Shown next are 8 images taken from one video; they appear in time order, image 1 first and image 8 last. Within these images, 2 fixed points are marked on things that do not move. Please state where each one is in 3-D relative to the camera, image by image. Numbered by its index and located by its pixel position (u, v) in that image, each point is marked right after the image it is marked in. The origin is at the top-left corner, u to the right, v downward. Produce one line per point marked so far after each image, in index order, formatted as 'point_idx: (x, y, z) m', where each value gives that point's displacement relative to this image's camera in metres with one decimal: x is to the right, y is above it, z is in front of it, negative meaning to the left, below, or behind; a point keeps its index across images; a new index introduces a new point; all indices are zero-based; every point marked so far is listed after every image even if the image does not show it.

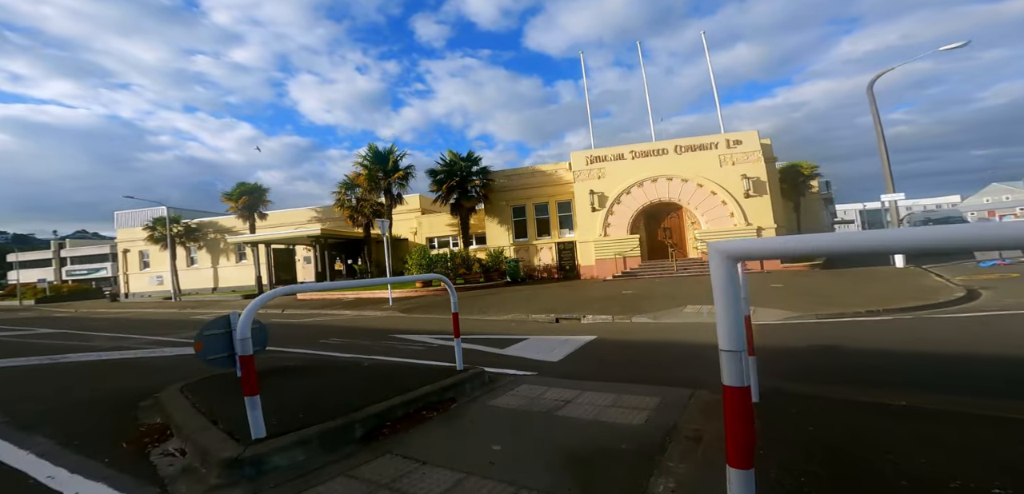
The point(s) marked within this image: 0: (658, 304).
0: (+4.8, -1.9, +14.8) m
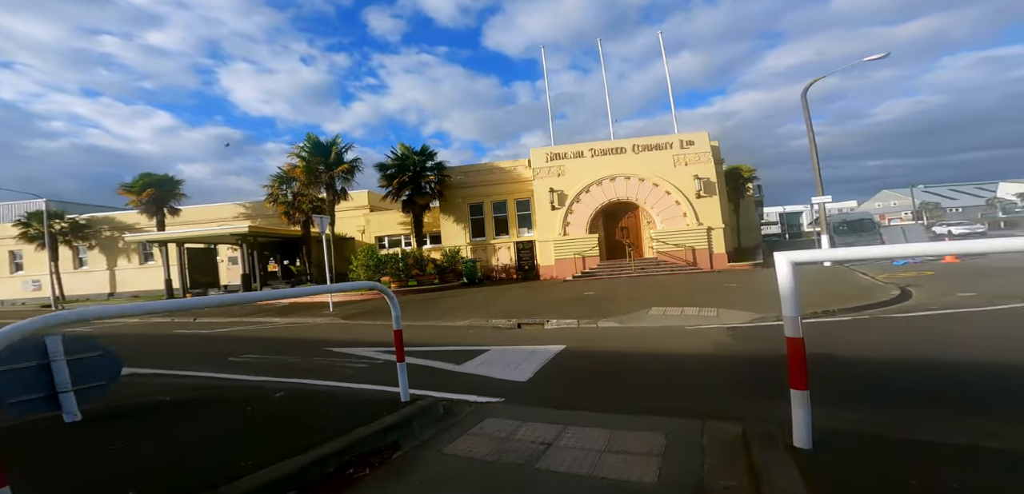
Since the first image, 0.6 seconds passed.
0: (+3.5, -1.9, +14.2) m
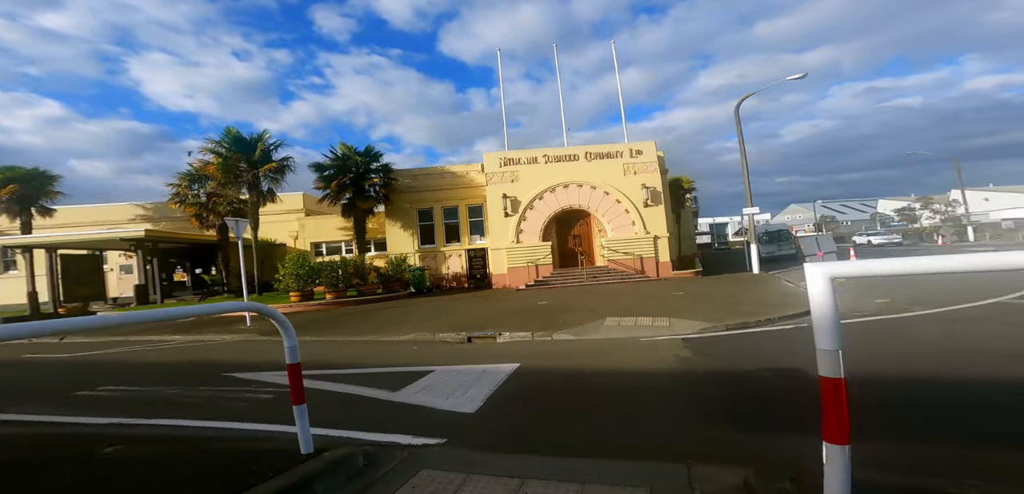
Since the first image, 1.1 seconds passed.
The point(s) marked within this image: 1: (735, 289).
0: (+2.0, -2.1, +13.5) m
1: (+8.4, -1.6, +17.2) m
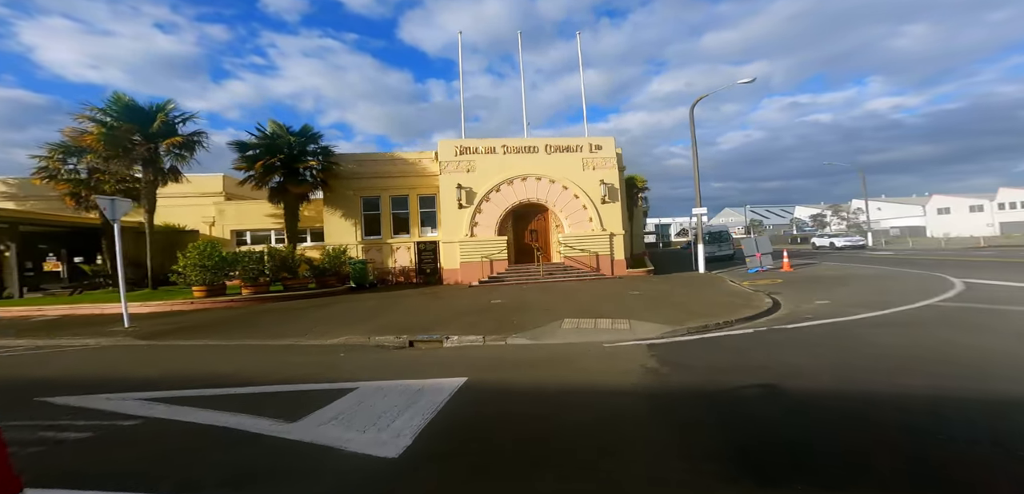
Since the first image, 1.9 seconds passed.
0: (+0.6, -2.0, +12.4) m
1: (+6.6, -1.6, +16.7) m
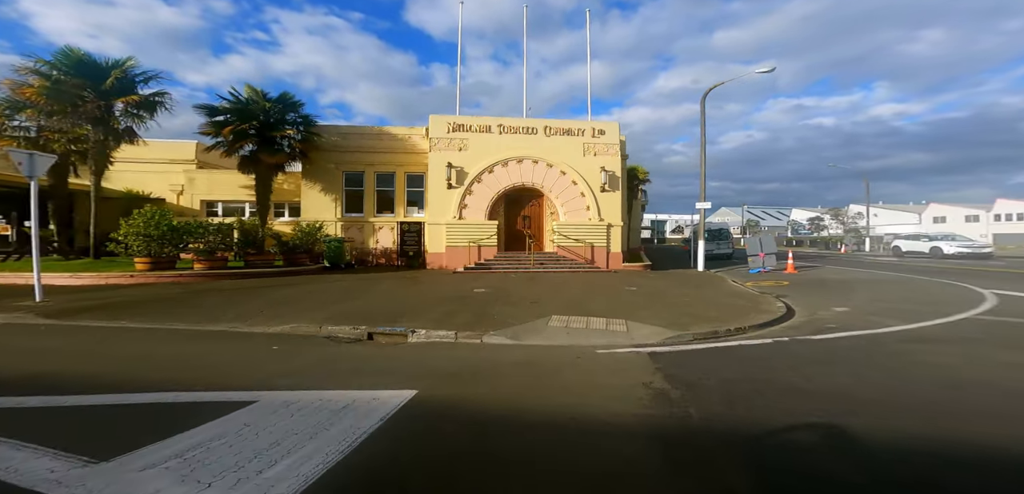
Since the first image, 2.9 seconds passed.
0: (+0.2, -1.6, +10.8) m
1: (+6.1, -1.4, +15.3) m
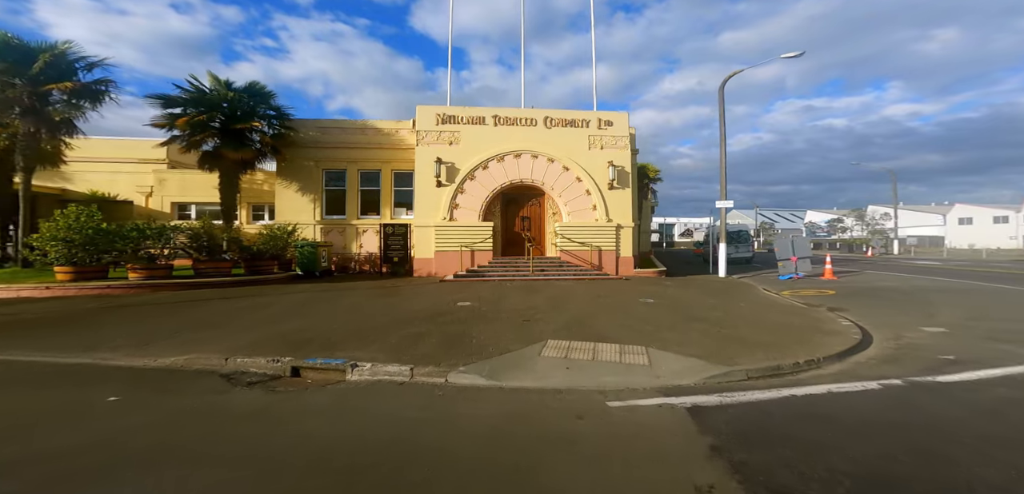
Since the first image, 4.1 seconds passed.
0: (-0.1, -1.6, +8.4) m
1: (+5.9, -1.5, +12.8) m
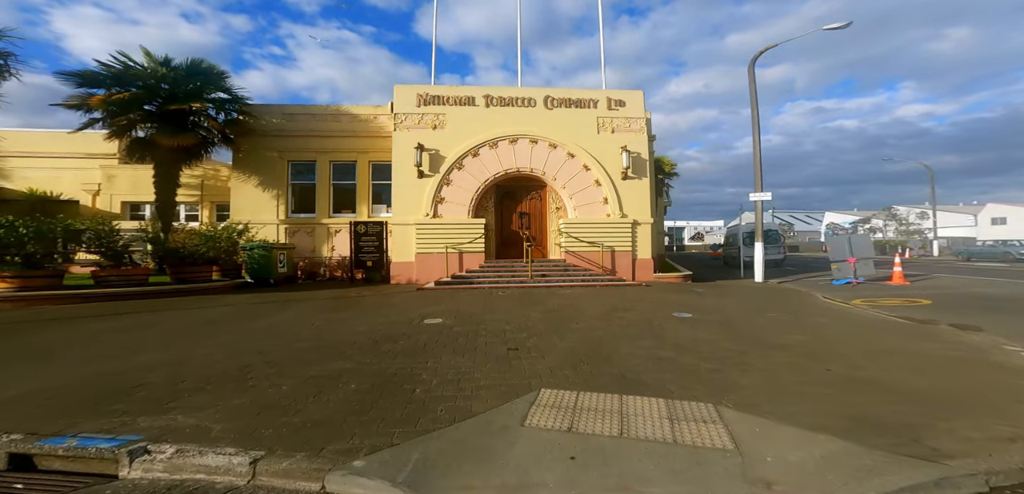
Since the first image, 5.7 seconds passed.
0: (-0.5, -1.5, +5.3) m
1: (+5.6, -1.4, +9.5) m
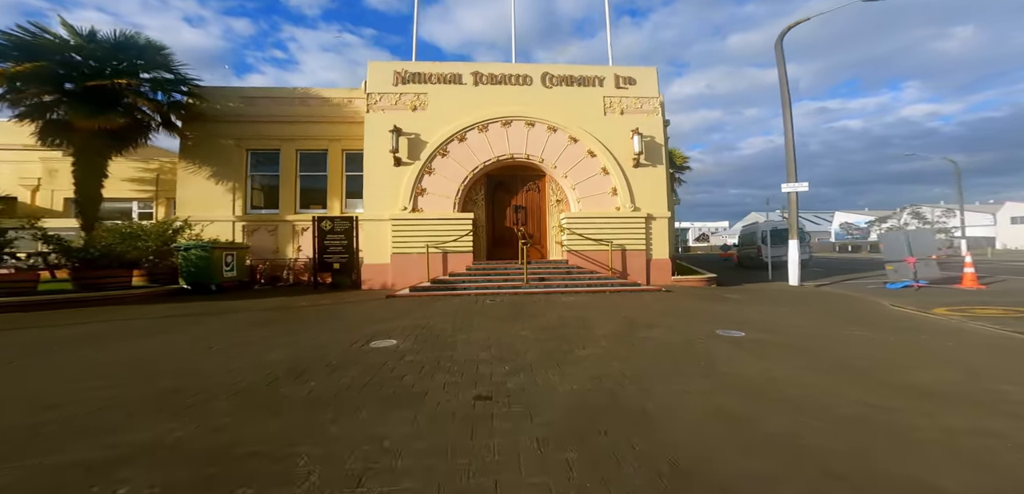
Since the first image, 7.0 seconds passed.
0: (-0.7, -1.4, +2.8) m
1: (+5.4, -1.3, +7.0) m
